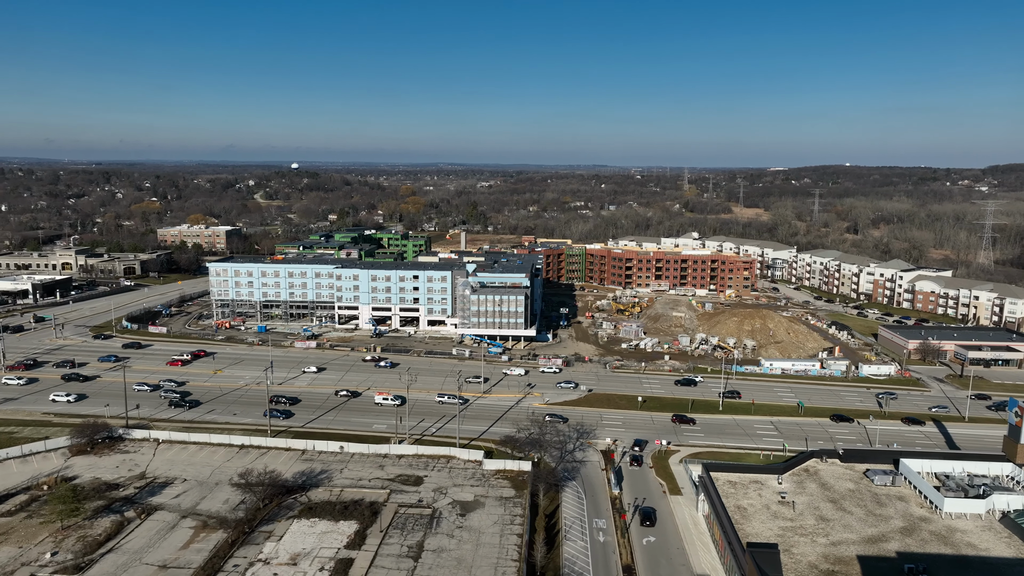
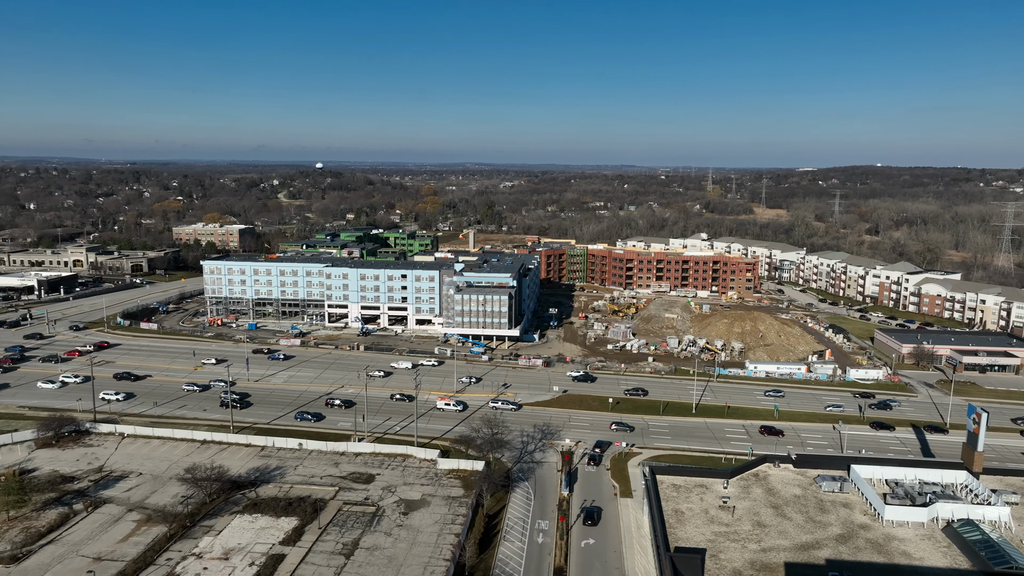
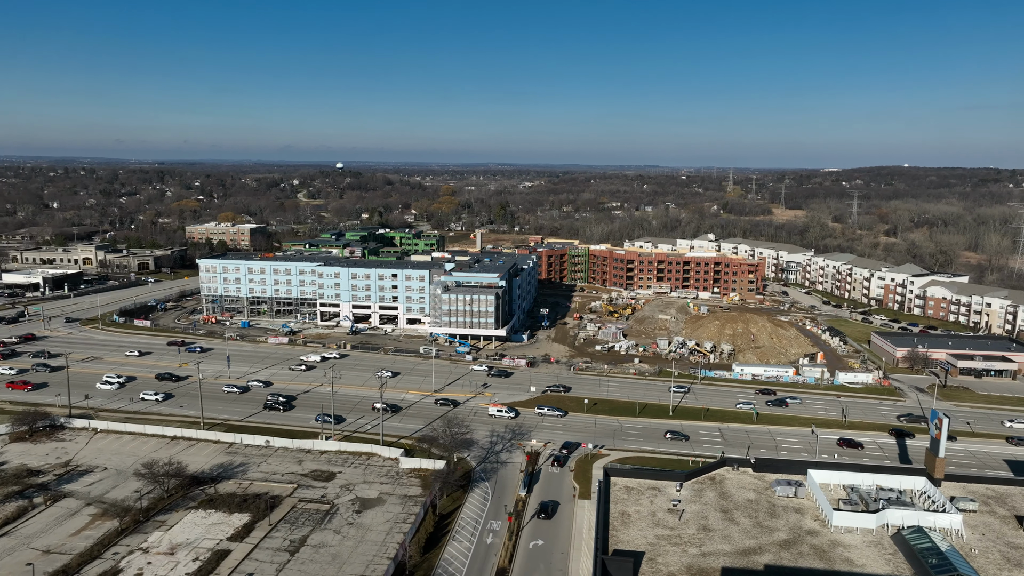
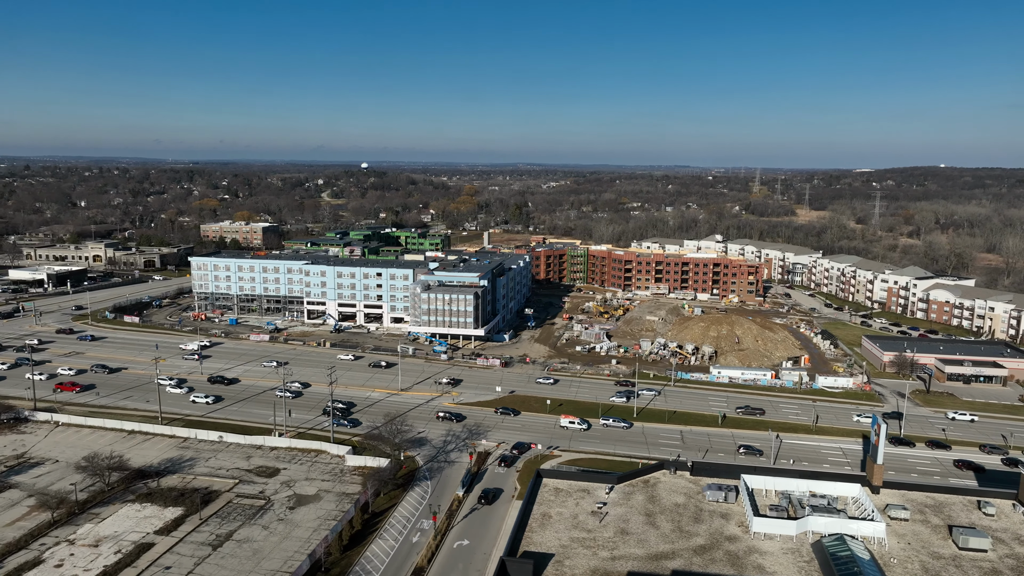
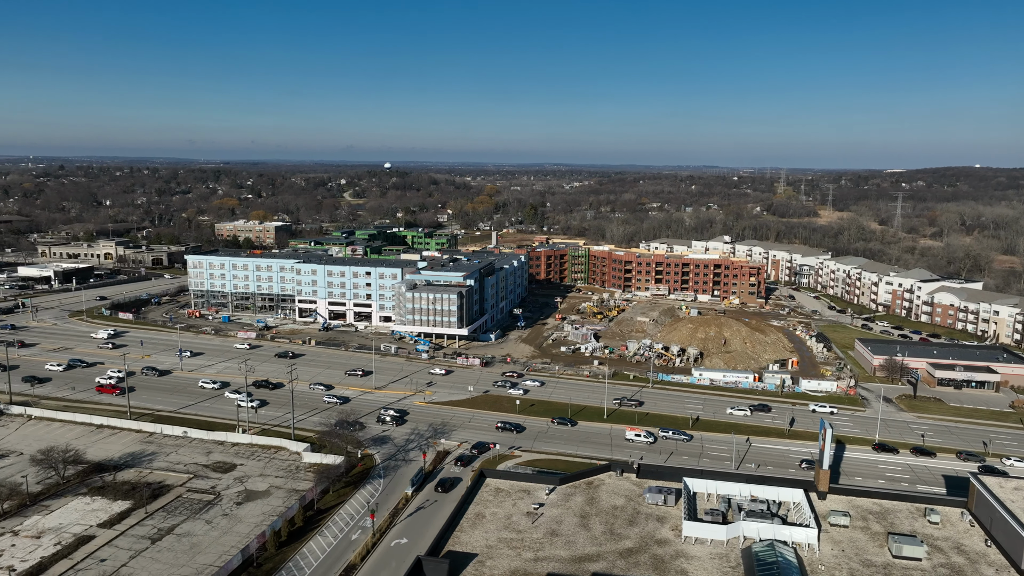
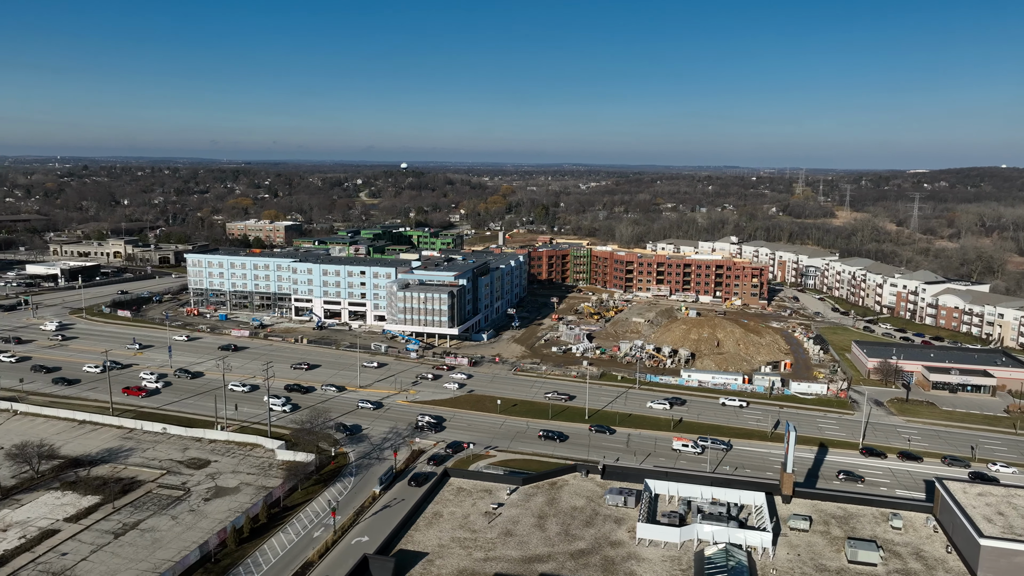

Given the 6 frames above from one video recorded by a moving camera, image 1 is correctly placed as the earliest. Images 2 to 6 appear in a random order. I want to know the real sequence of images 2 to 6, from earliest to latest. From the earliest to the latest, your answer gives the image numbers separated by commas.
2, 3, 4, 5, 6
